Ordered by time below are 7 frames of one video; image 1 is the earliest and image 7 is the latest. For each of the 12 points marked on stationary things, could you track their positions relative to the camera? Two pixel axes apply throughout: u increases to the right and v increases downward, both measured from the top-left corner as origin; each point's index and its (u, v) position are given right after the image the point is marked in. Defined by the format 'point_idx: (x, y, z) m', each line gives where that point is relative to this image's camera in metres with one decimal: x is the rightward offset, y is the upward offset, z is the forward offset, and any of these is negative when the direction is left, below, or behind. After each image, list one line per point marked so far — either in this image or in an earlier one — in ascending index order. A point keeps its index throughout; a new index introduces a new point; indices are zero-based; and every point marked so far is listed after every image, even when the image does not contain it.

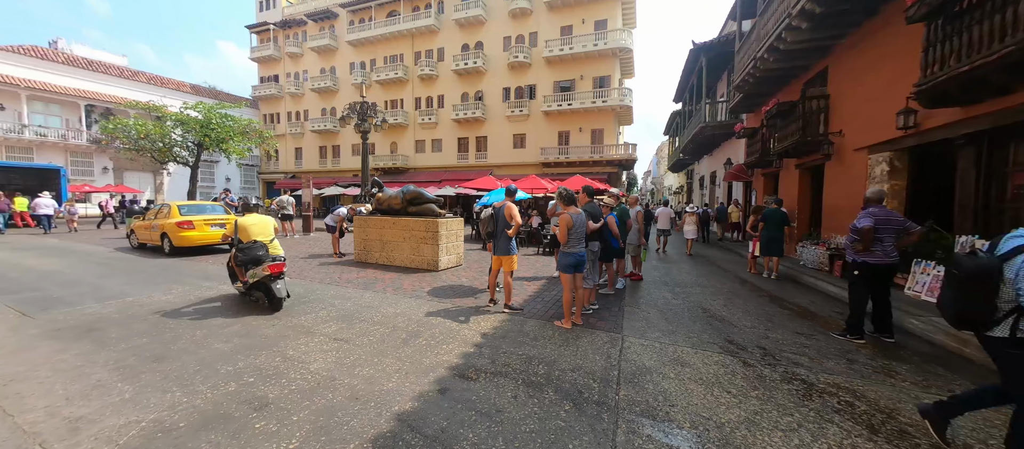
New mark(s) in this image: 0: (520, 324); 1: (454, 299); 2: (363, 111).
0: (+0.1, -1.3, +4.3) m
1: (-0.9, -1.2, +5.3) m
2: (-7.2, +5.5, +16.3) m
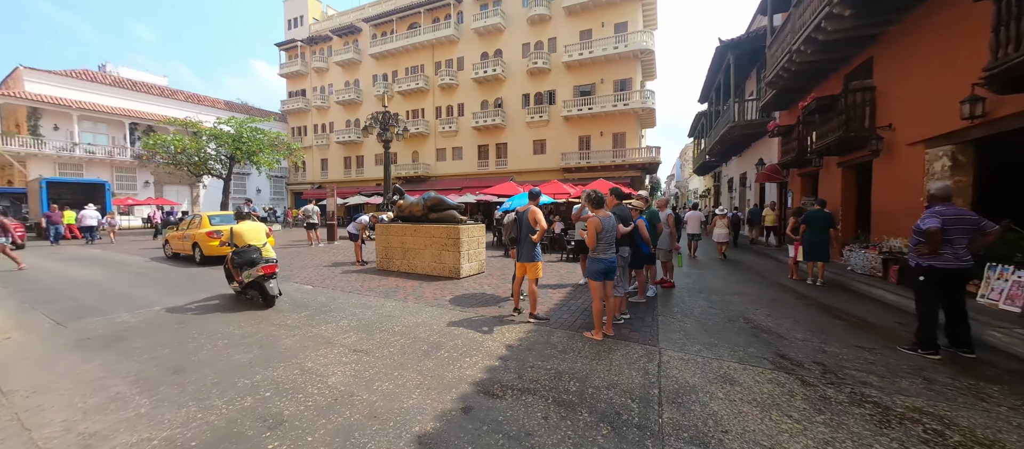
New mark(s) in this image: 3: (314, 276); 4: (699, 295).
0: (+0.4, -1.3, +4.1) m
1: (-0.6, -1.3, +5.1) m
2: (-6.3, +5.1, +16.6) m
3: (-4.5, -1.2, +7.7) m
4: (+3.5, -1.3, +6.3) m
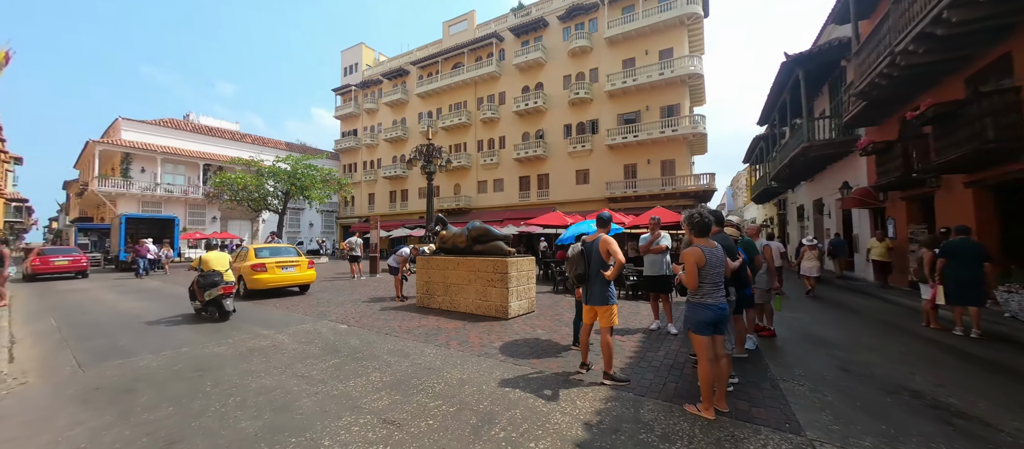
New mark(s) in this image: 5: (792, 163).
0: (+1.1, -1.6, +3.0) m
1: (+0.2, -1.7, +4.2) m
2: (-4.1, +3.5, +16.8) m
3: (-3.4, -1.9, +7.1) m
4: (+4.5, -1.8, +4.9) m
5: (+12.5, +2.7, +15.0) m
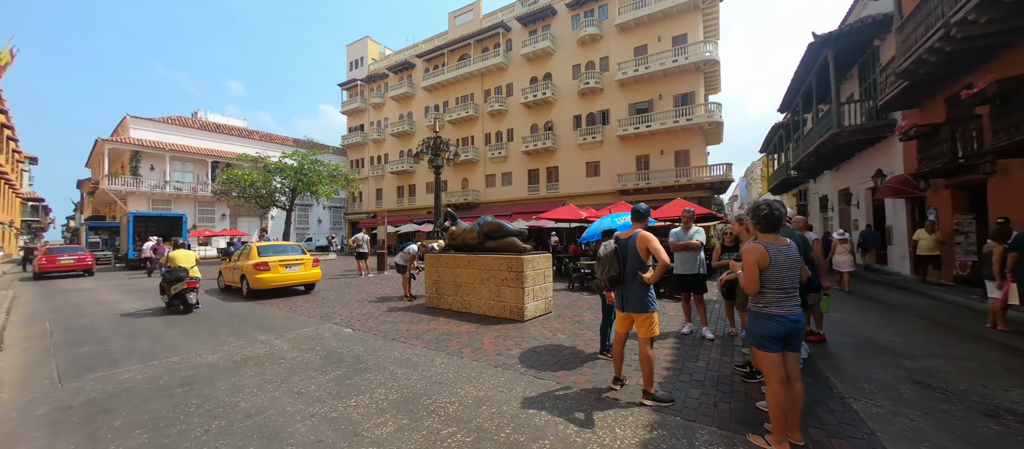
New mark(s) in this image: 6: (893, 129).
0: (+1.3, -1.6, +2.5) m
1: (+0.5, -1.6, +3.7) m
2: (-3.7, +3.8, +16.3) m
3: (-3.1, -1.8, +6.7) m
4: (+4.7, -1.7, +4.3) m
5: (+12.9, +3.1, +14.2) m
6: (+12.7, +3.2, +11.2) m
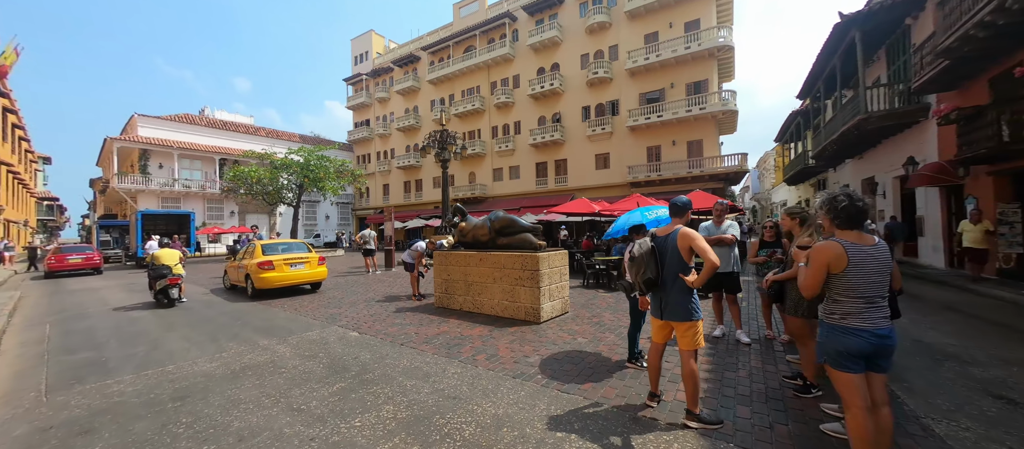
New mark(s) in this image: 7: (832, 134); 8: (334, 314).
0: (+1.5, -1.6, +2.1) m
1: (+0.7, -1.6, +3.3) m
2: (-3.3, +4.0, +15.9) m
3: (-2.9, -1.7, +6.4) m
4: (+4.9, -1.6, +3.9) m
5: (+13.2, +3.4, +13.5) m
6: (+13.0, +3.5, +10.6) m
7: (+13.9, +3.9, +14.6) m
8: (-3.6, -1.8, +6.7) m
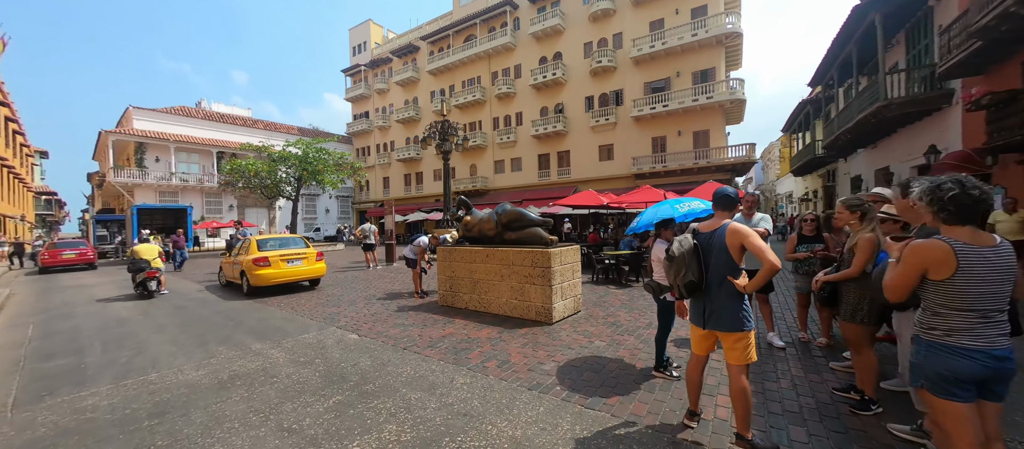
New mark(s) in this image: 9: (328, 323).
0: (+1.6, -1.5, +1.8) m
1: (+0.8, -1.5, +2.9) m
2: (-3.1, +4.3, +15.4) m
3: (-2.7, -1.6, +6.1) m
4: (+5.1, -1.5, +3.5) m
5: (+13.4, +3.8, +13.0) m
6: (+13.1, +3.7, +10.1) m
7: (+14.1, +4.3, +14.1) m
8: (-3.4, -1.7, +6.4) m
9: (-3.1, -1.7, +5.7) m
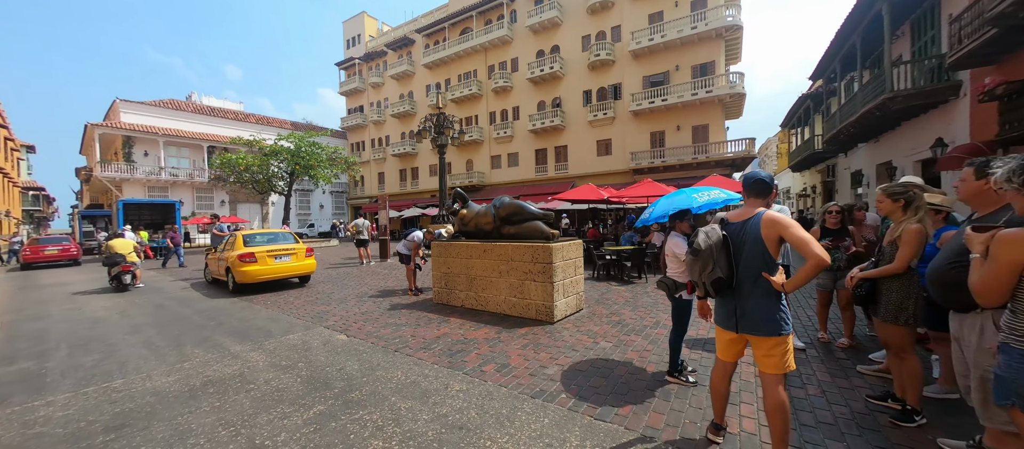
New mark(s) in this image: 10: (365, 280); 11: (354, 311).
0: (+1.7, -1.5, +1.5) m
1: (+0.8, -1.4, +2.7) m
2: (-3.3, +4.5, +15.0) m
3: (-2.7, -1.5, +5.8) m
4: (+5.1, -1.4, +3.3) m
5: (+13.3, +4.0, +12.8) m
6: (+13.1, +3.9, +9.8) m
7: (+14.0, +4.5, +13.9) m
8: (-3.4, -1.6, +6.0) m
9: (-3.1, -1.6, +5.4) m
10: (-3.9, -1.5, +9.0) m
11: (-2.8, -1.5, +5.9) m
